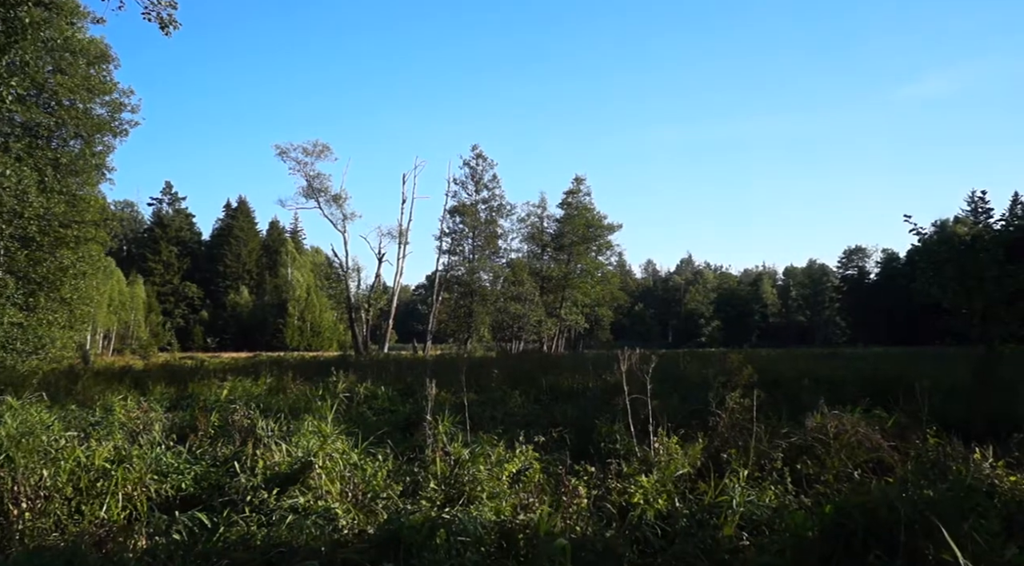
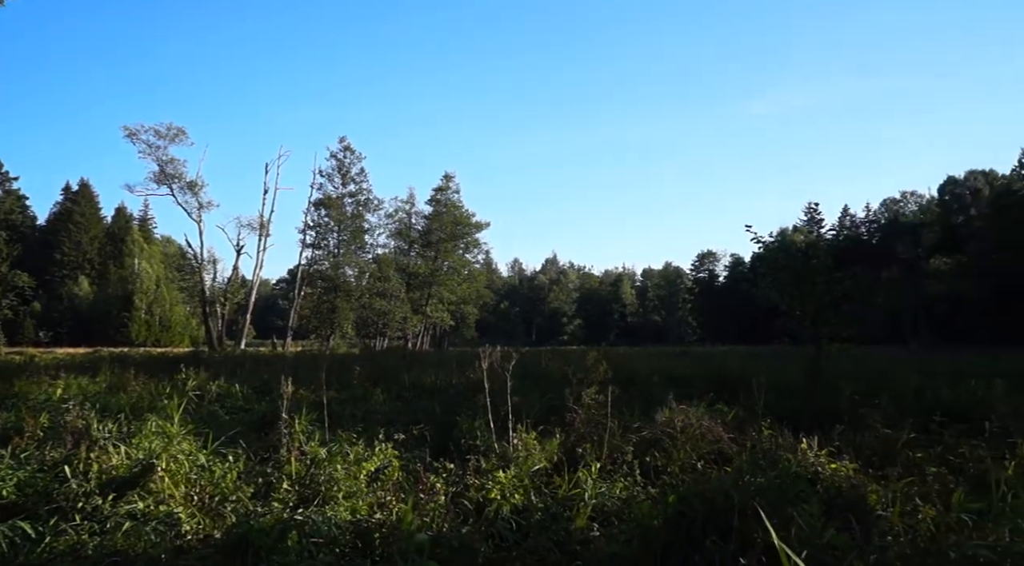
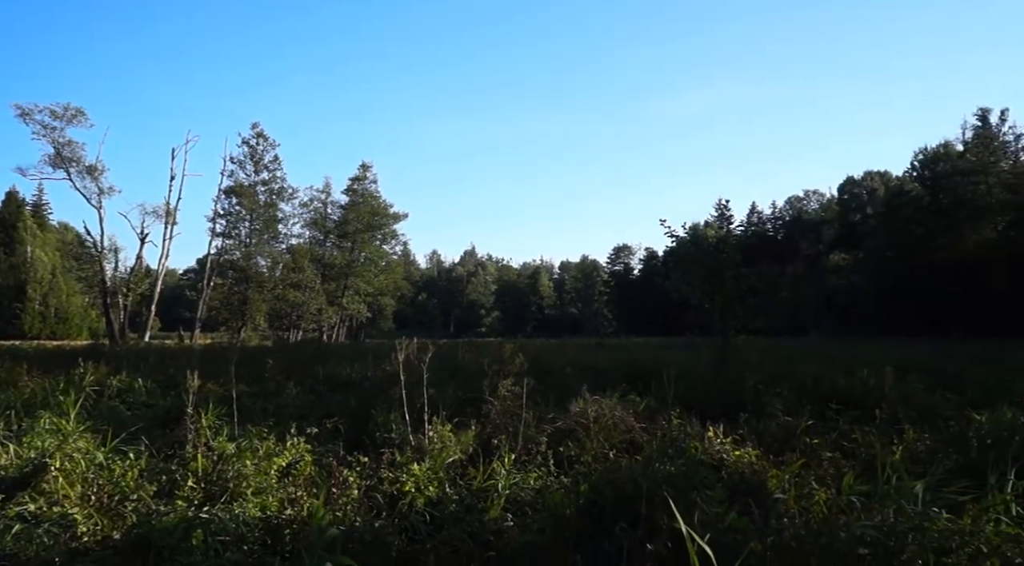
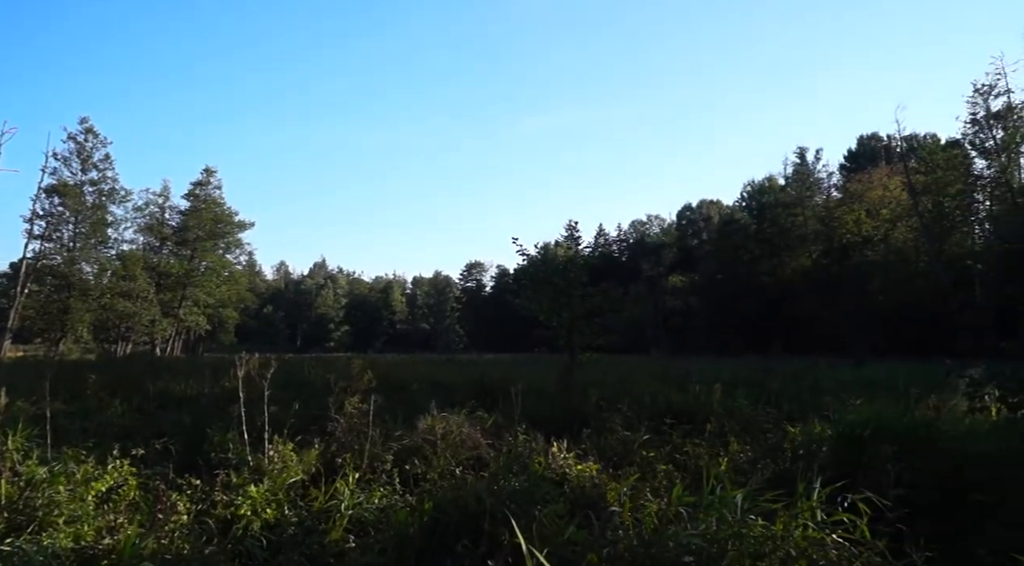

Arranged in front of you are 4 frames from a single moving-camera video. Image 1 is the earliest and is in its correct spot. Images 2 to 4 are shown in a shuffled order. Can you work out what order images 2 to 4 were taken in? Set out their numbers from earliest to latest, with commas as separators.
2, 3, 4
